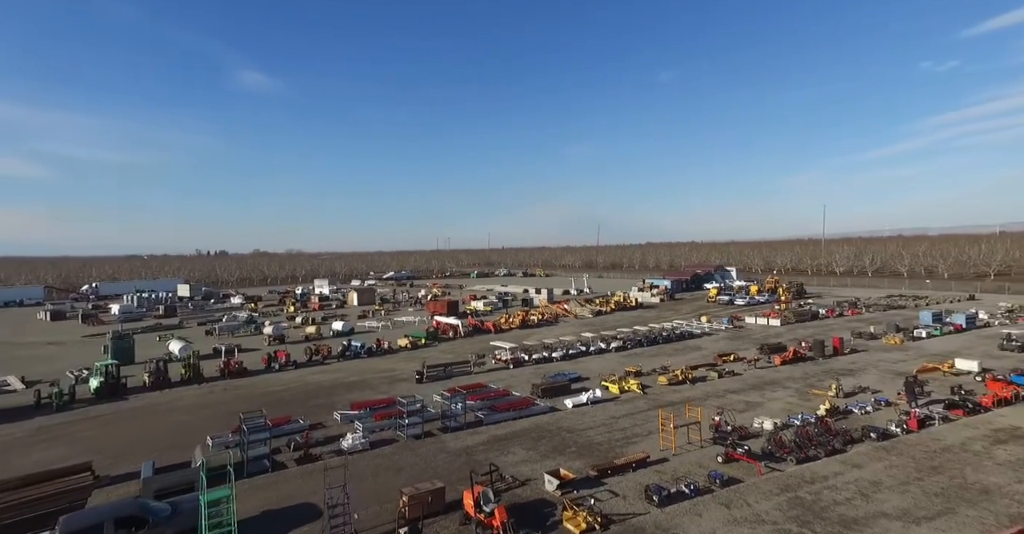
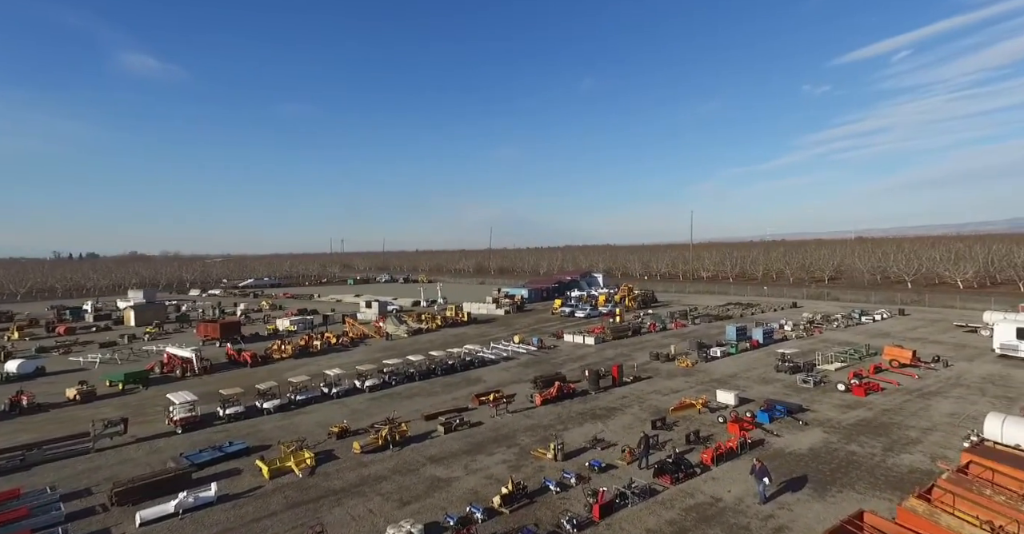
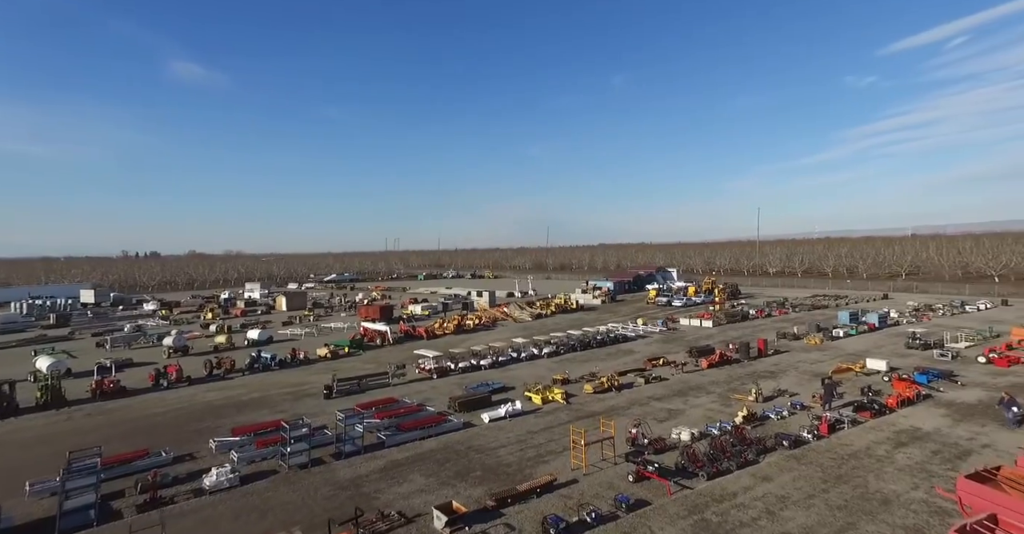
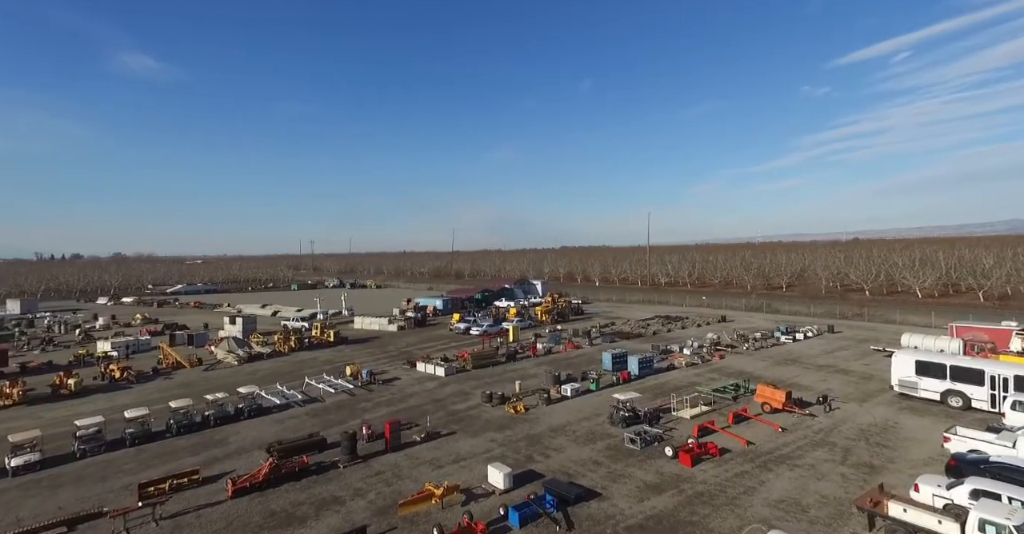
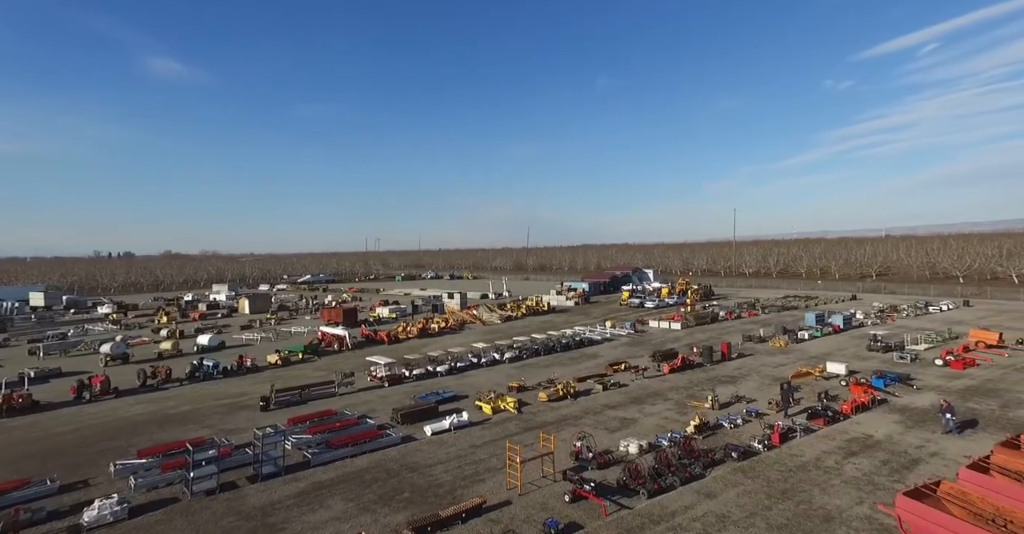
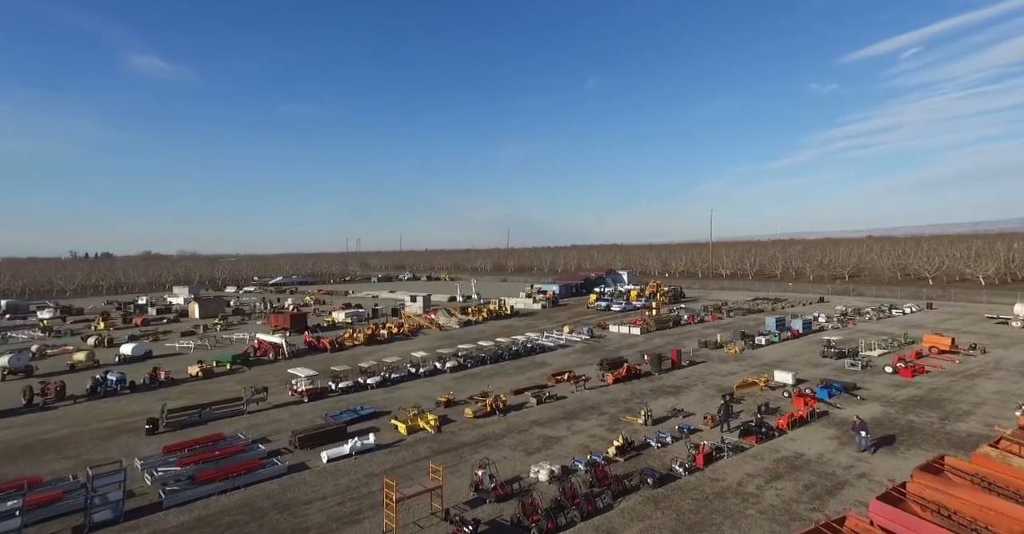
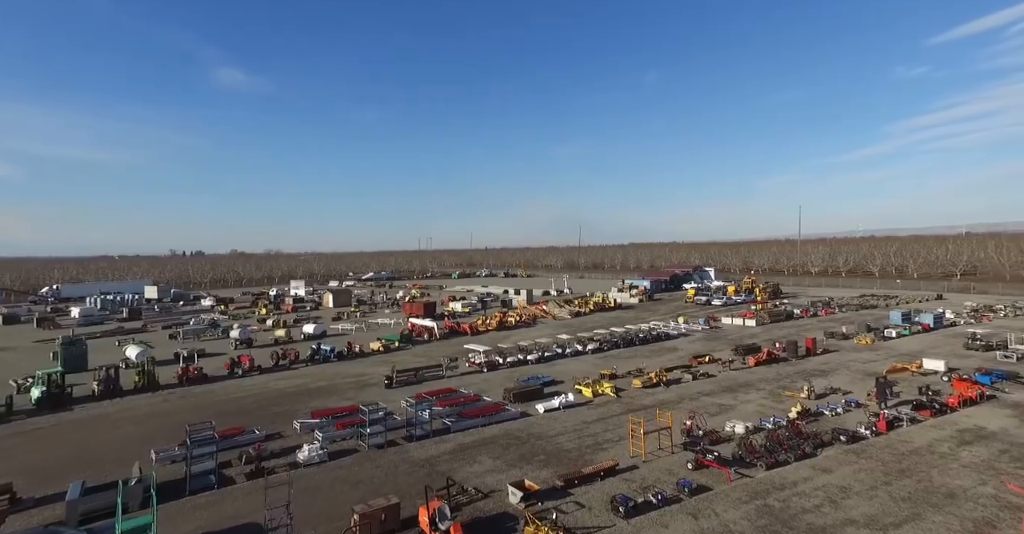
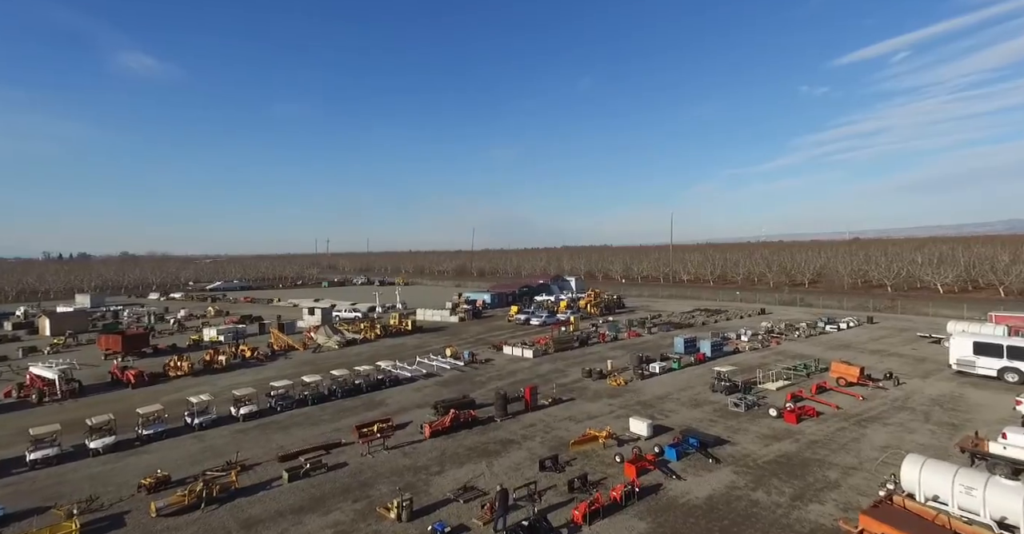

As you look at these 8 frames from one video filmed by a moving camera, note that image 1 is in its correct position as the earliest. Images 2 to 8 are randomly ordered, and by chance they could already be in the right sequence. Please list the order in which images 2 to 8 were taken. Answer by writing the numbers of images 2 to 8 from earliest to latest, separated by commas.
7, 3, 5, 6, 2, 8, 4
